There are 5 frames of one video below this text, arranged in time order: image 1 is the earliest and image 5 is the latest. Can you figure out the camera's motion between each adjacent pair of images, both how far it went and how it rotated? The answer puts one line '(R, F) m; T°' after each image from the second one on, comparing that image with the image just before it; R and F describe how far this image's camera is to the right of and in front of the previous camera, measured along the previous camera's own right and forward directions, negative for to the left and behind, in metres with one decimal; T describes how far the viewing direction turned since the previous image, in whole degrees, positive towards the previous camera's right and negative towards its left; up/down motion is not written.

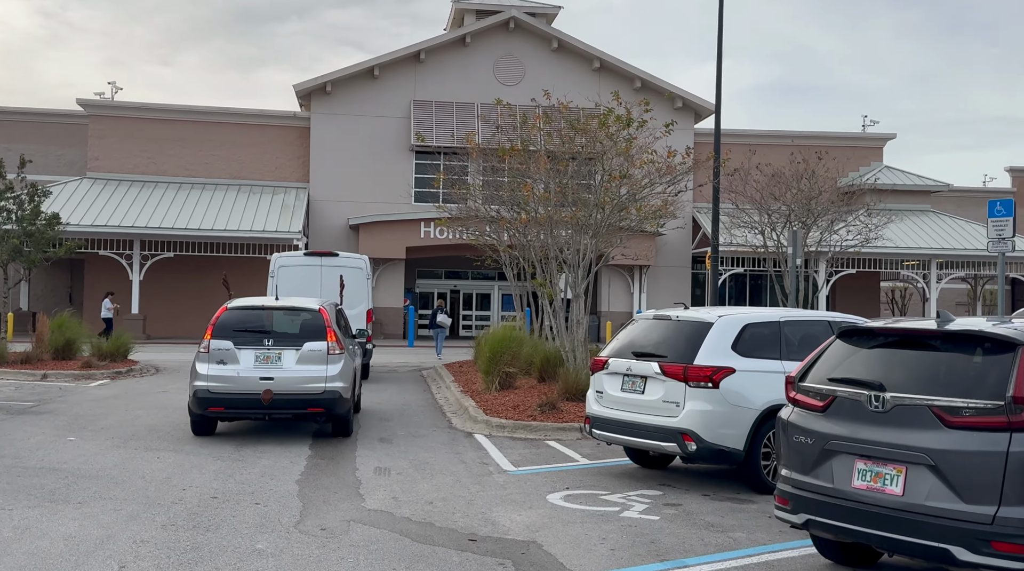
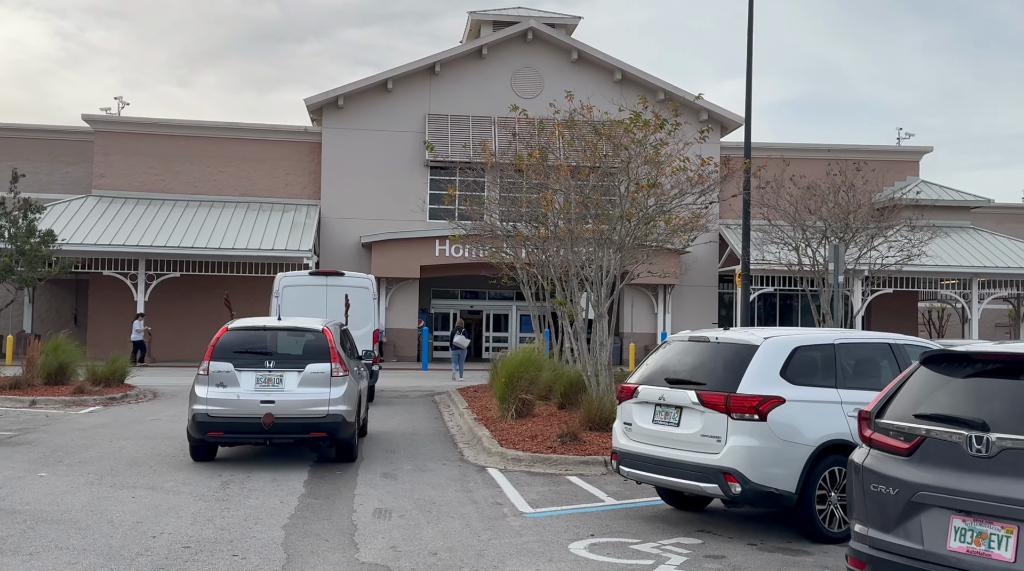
(0.0, +1.0) m; -1°
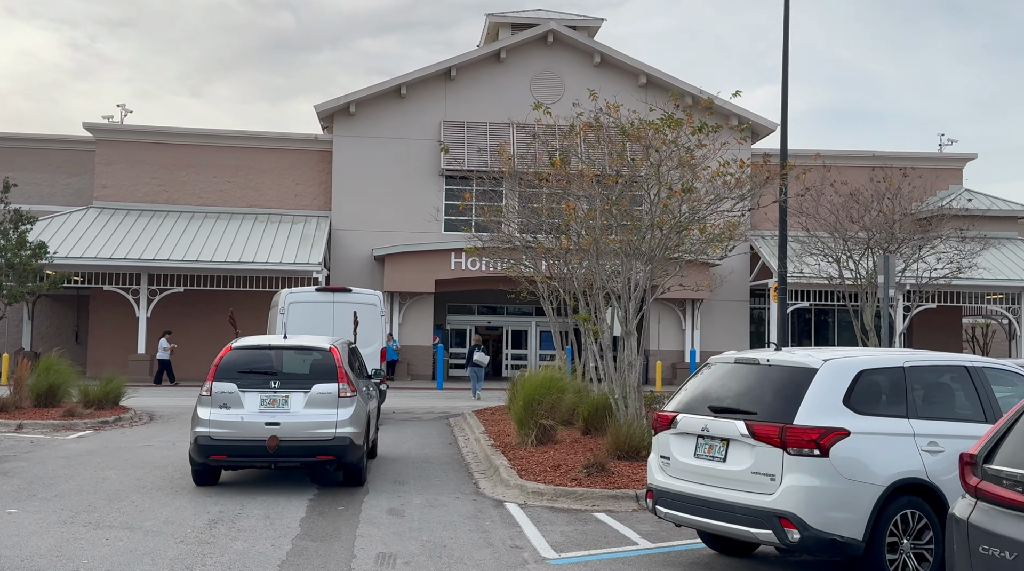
(0.0, +0.9) m; -1°
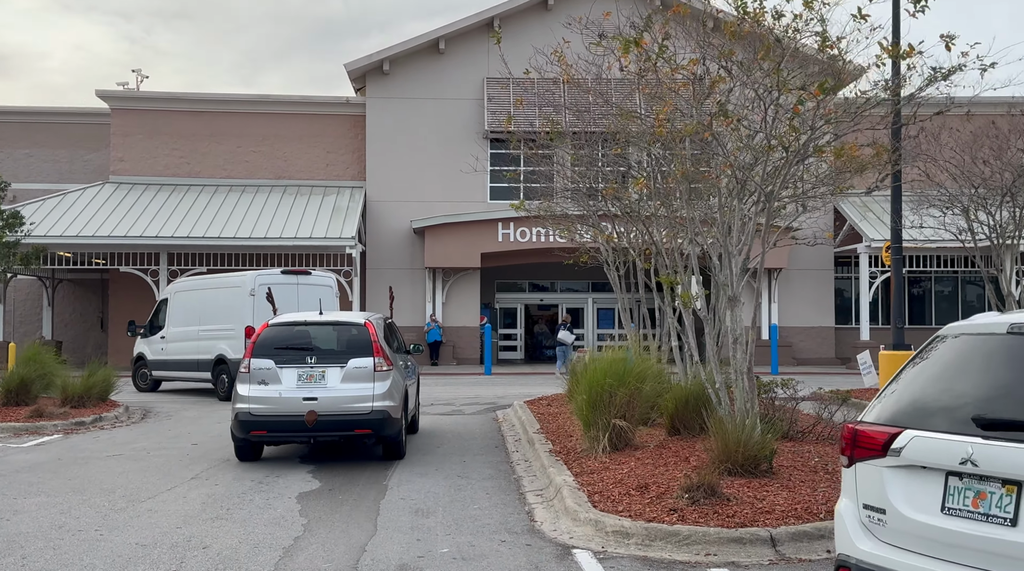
(-0.1, +2.9) m; -3°
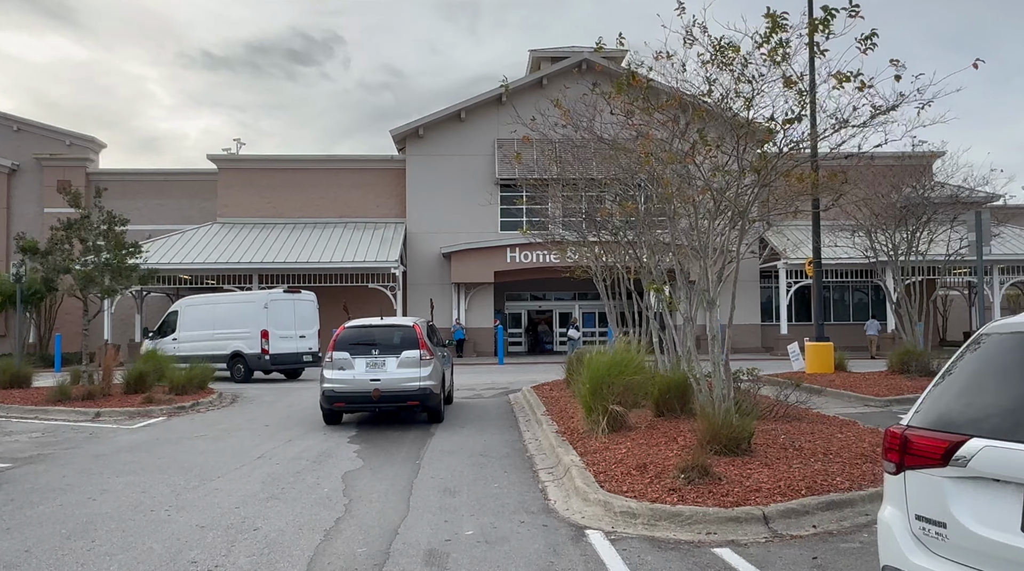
(0.0, -0.7) m; -1°
